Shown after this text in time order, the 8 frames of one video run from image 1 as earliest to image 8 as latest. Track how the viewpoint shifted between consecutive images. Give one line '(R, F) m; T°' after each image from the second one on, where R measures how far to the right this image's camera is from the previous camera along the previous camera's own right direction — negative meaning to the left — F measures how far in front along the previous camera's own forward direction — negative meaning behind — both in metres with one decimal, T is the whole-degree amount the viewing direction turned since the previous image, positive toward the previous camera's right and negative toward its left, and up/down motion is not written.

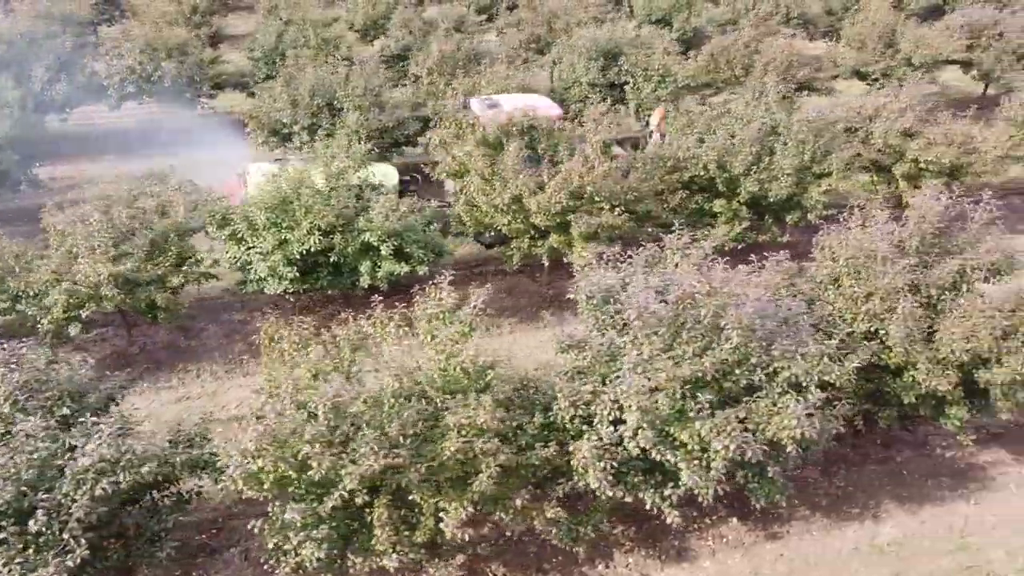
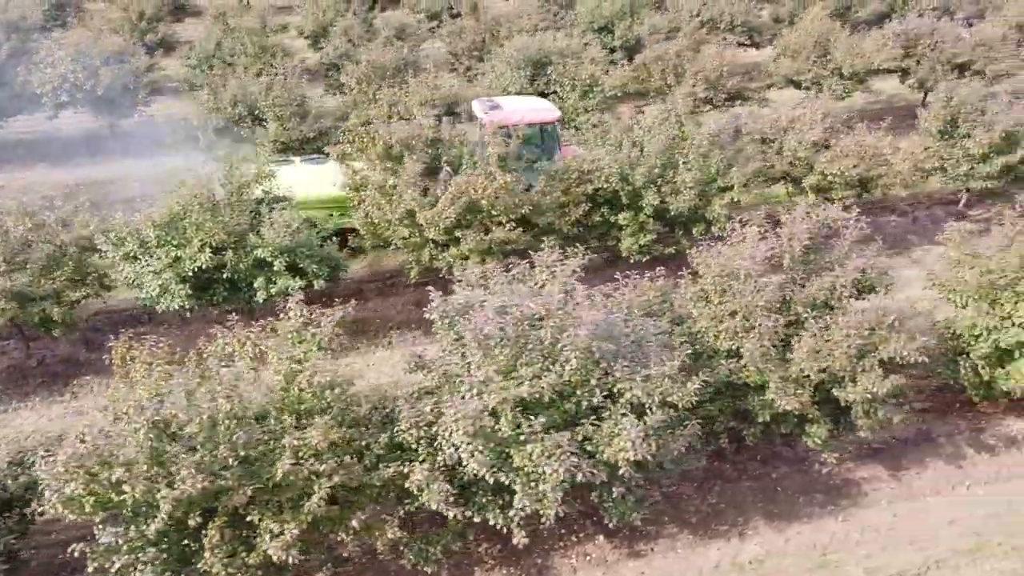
(+1.0, 0.0) m; 0°
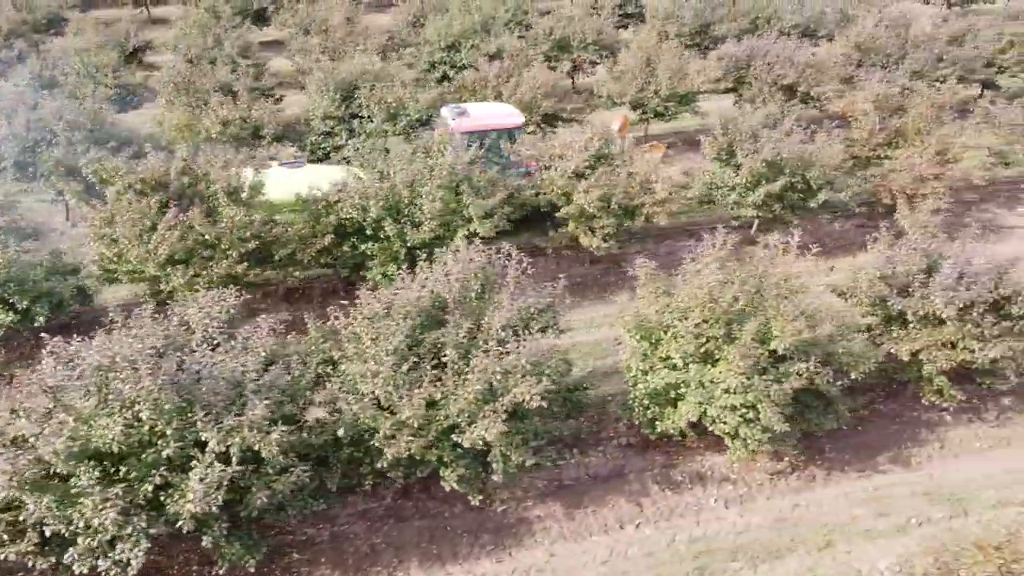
(+2.6, 0.0) m; +1°
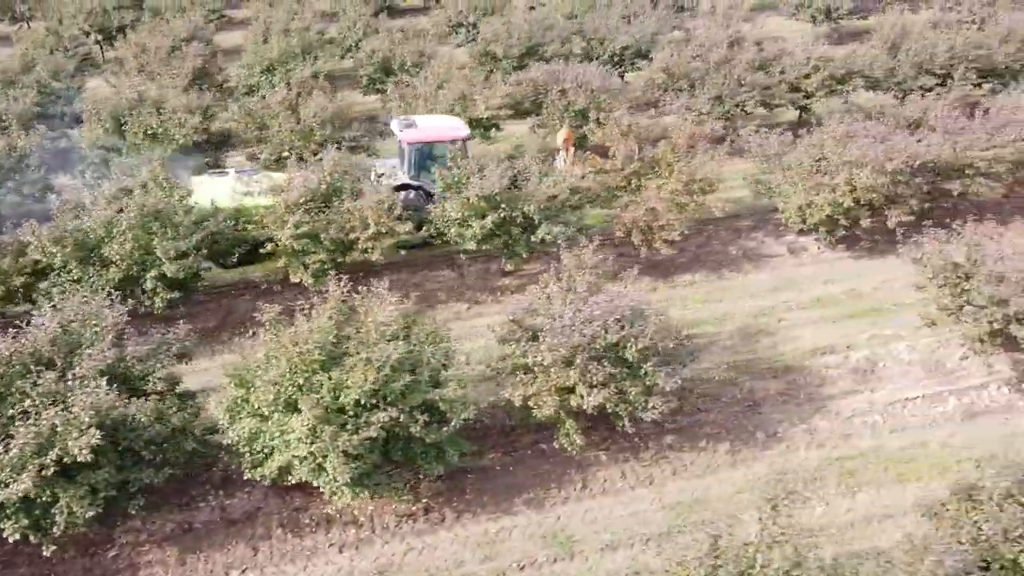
(+3.2, -0.1) m; +1°
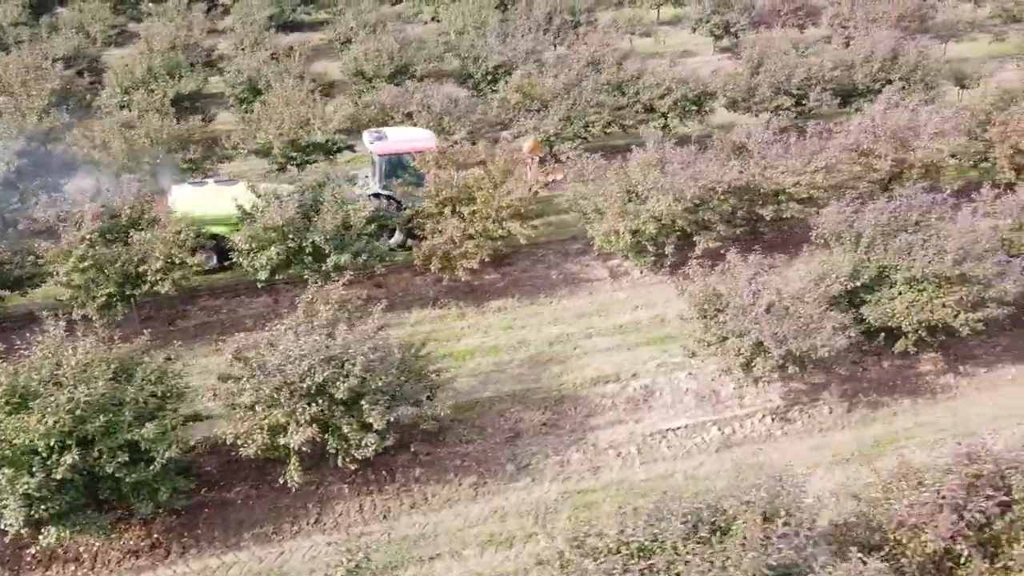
(+2.5, -0.1) m; 0°
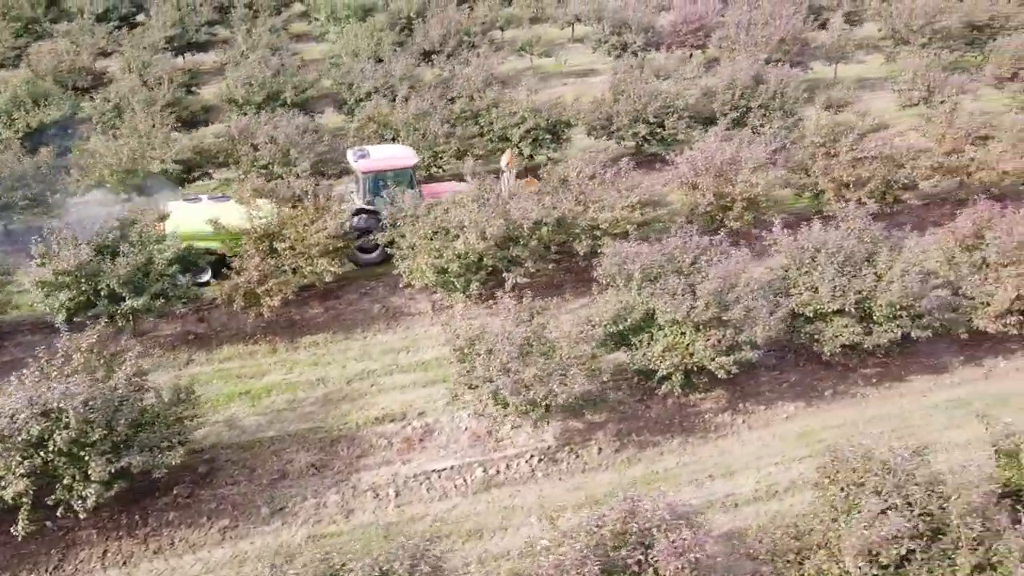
(+2.5, -0.2) m; 0°
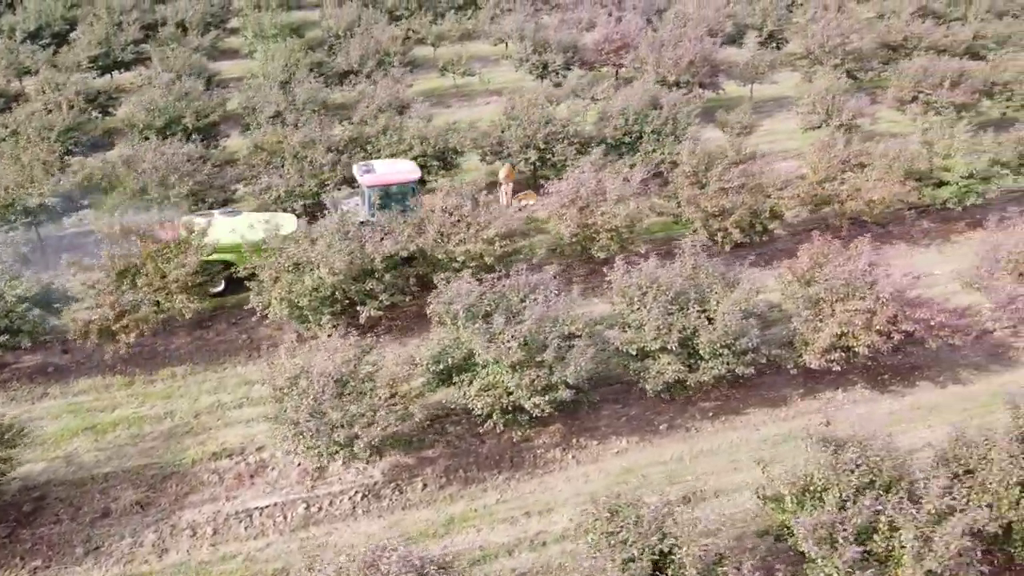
(+2.0, -0.2) m; 0°
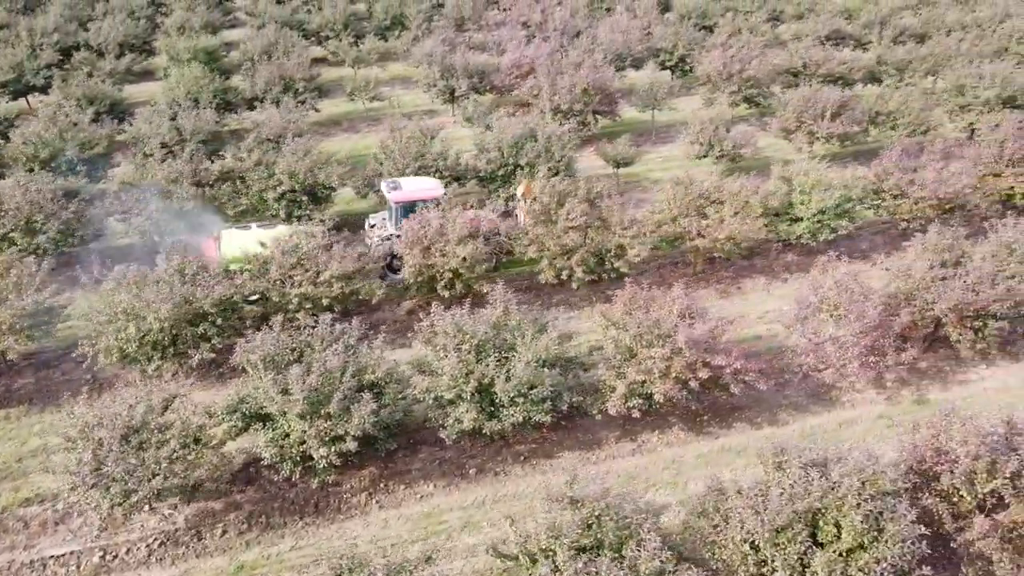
(+2.4, -0.2) m; 0°
